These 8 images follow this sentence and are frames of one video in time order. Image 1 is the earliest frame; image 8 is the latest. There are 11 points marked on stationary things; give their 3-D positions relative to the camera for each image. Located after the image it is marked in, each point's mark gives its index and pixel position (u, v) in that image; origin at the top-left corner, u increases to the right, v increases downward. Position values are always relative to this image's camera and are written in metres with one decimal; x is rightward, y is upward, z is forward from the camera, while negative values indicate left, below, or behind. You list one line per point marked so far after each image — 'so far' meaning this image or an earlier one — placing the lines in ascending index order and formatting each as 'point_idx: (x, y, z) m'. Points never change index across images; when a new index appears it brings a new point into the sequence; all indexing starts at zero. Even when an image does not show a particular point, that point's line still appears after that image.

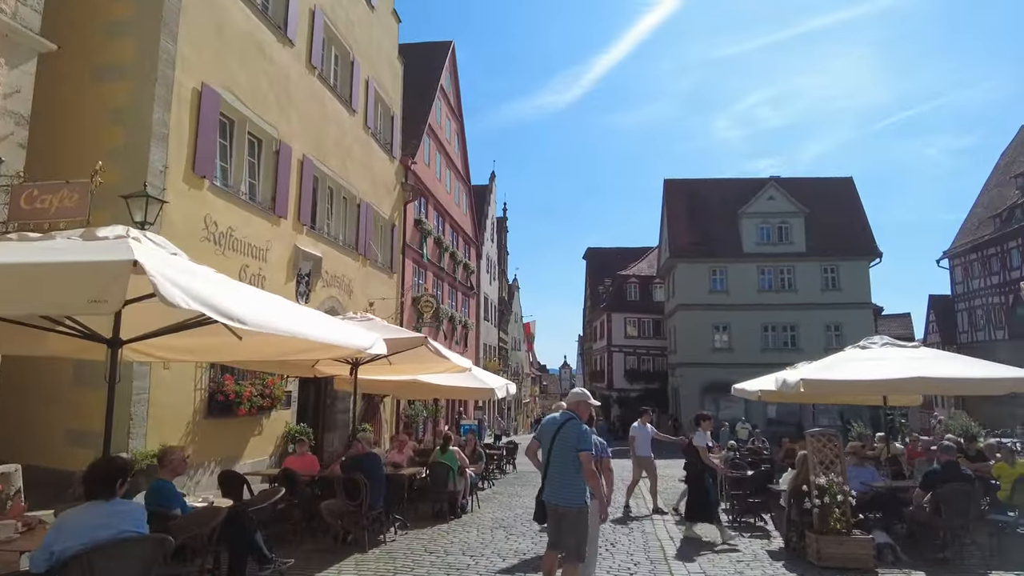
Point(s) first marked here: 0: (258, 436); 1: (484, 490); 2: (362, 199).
0: (-4.9, -2.9, +12.6) m
1: (-0.6, -4.1, +13.0) m
2: (-4.2, +2.5, +17.9) m
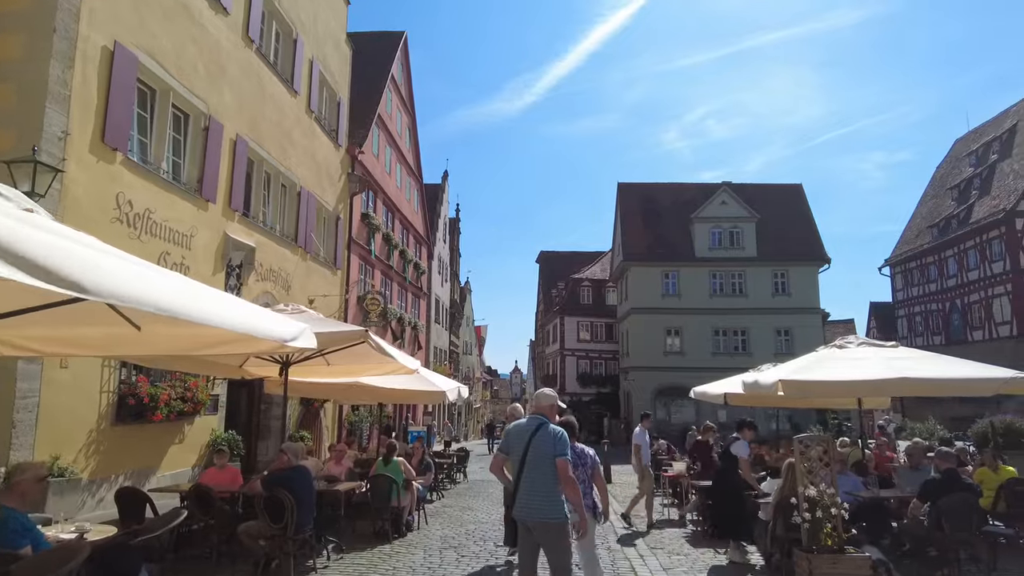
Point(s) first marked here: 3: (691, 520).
0: (-5.8, -2.7, +11.2) m
1: (-1.5, -4.0, +12.0) m
2: (-5.4, +2.6, +16.6) m
3: (+2.9, -3.8, +10.7) m
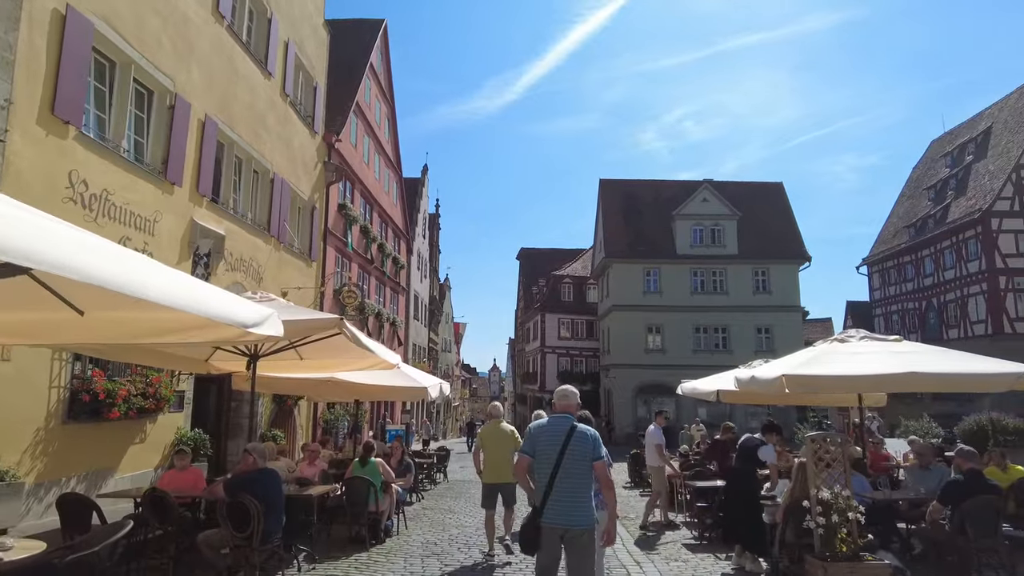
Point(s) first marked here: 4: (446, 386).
0: (-6.0, -2.5, +10.4) m
1: (-1.8, -3.8, +11.4) m
2: (-5.8, +2.8, +15.9) m
3: (+2.7, -3.7, +10.2) m
4: (-1.2, -1.7, +11.4) m
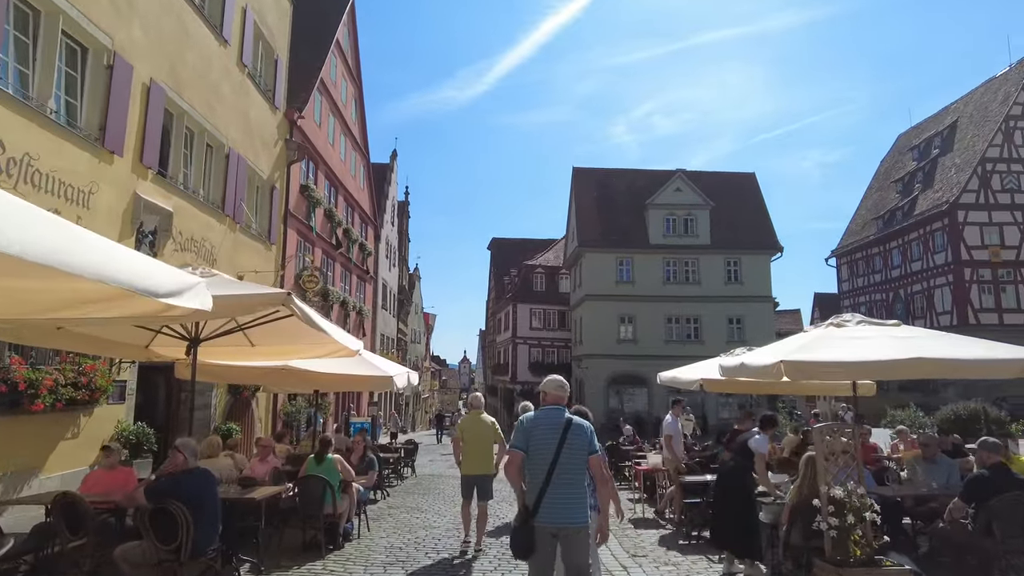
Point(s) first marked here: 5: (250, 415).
0: (-6.4, -2.2, +9.4) m
1: (-2.2, -3.5, +10.6) m
2: (-6.4, +3.2, +14.8) m
3: (+2.3, -3.4, +9.6) m
4: (-1.6, -1.4, +10.6) m
5: (-6.5, -3.1, +16.0) m
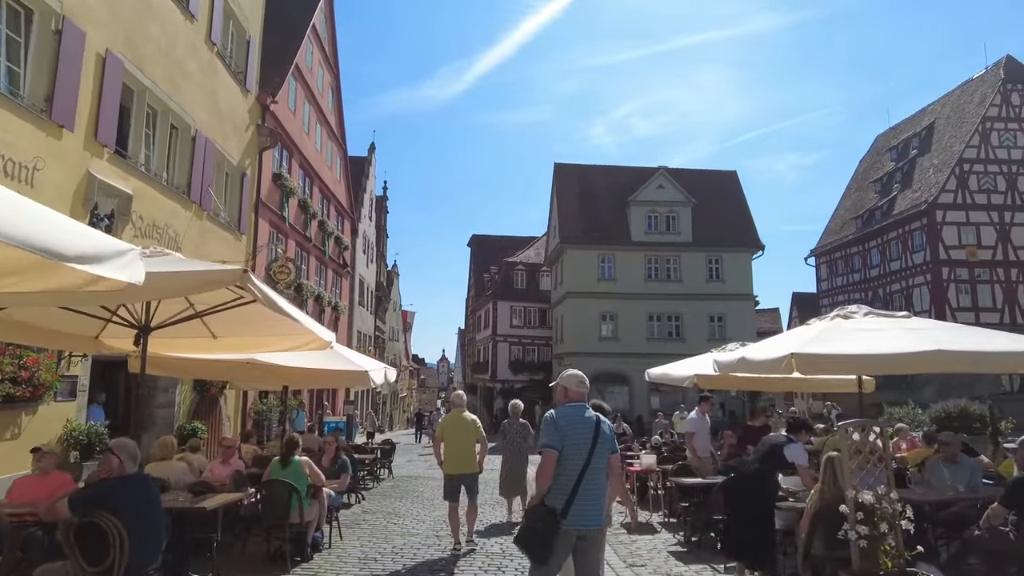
0: (-6.6, -2.0, +8.6) m
1: (-2.5, -3.4, +9.9) m
2: (-6.8, +3.4, +13.9) m
3: (+2.1, -3.3, +9.0) m
4: (-1.9, -1.3, +9.9) m
5: (-6.9, -2.9, +15.1) m
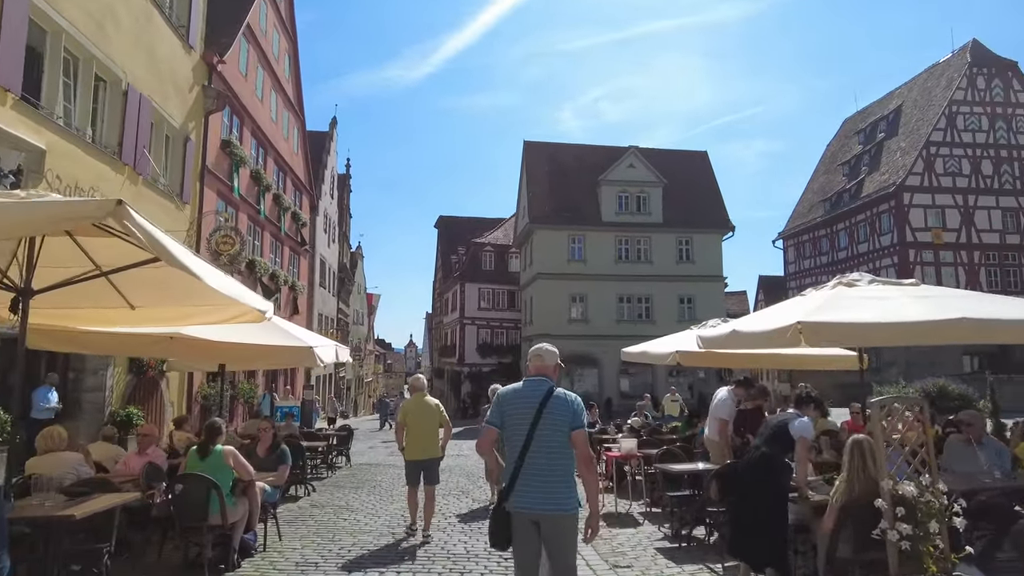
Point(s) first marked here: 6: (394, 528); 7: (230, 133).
0: (-7.0, -1.6, +7.3) m
1: (-2.9, -2.9, +8.8) m
2: (-7.4, +3.9, +12.5) m
3: (+1.6, -2.9, +8.2) m
4: (-2.3, -0.8, +8.9) m
5: (-7.6, -2.4, +13.9) m
6: (-1.4, -2.9, +7.7) m
7: (-8.0, +4.4, +18.4) m
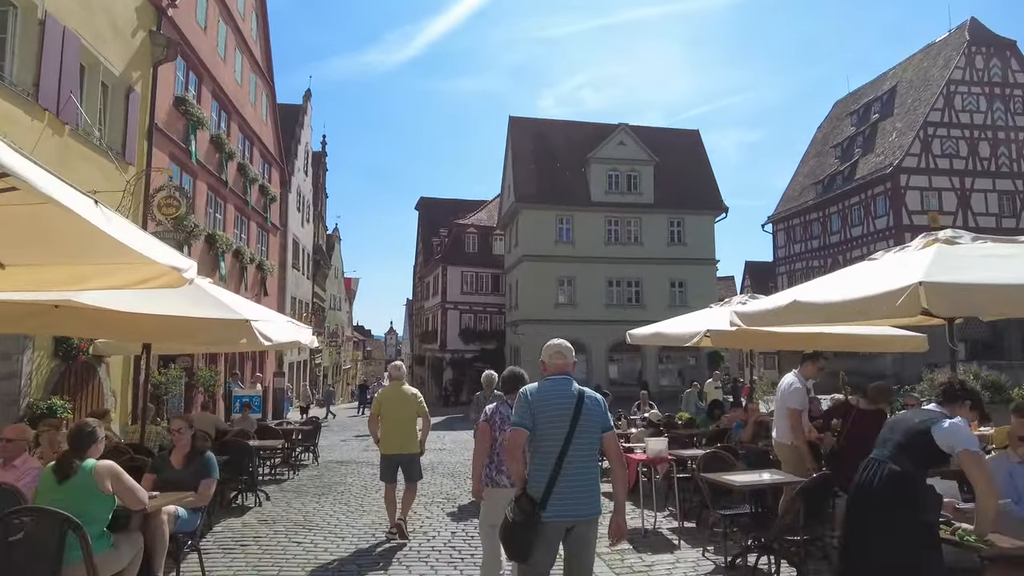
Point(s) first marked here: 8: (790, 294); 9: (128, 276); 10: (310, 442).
0: (-7.0, -1.2, +5.4) m
1: (-3.0, -2.5, +7.1) m
2: (-7.5, +4.4, +10.5) m
3: (+1.6, -2.5, +6.6) m
4: (-2.3, -0.4, +7.1) m
5: (-7.8, -1.8, +12.0) m
6: (-1.4, -2.5, +6.1) m
7: (-8.3, +5.0, +16.4) m
8: (+2.8, 0.0, +6.1) m
9: (-2.7, +0.2, +4.4) m
10: (-3.5, -2.7, +11.4) m
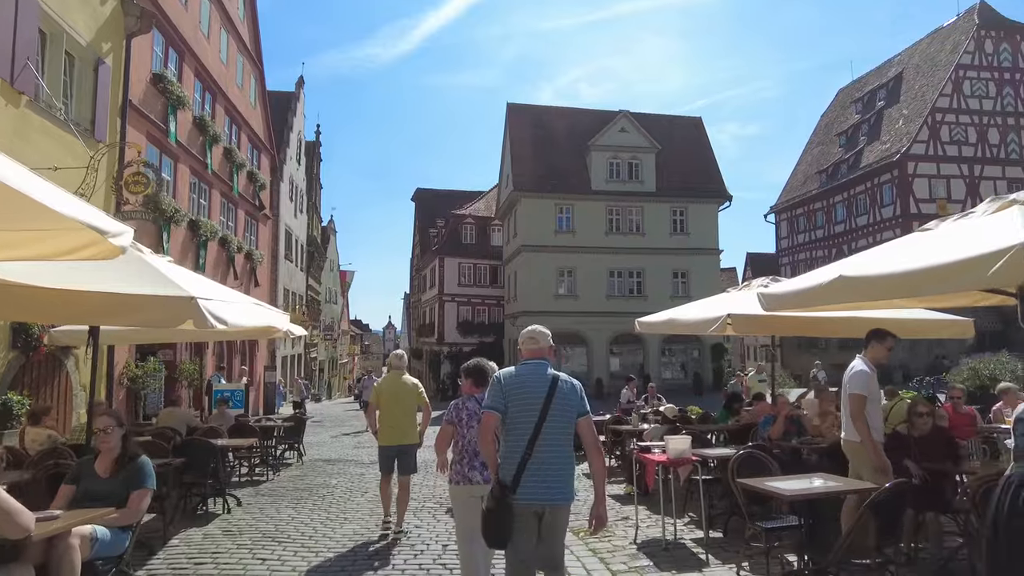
0: (-7.0, -1.0, +4.5) m
1: (-3.0, -2.3, +6.2) m
2: (-7.5, +4.7, +9.6) m
3: (+1.6, -2.2, +5.8) m
4: (-2.3, -0.2, +6.2) m
5: (-7.8, -1.6, +11.1) m
6: (-1.4, -2.3, +5.2) m
7: (-8.3, +5.3, +15.4) m
8: (+2.8, +0.2, +5.3) m
9: (-2.7, +0.3, +3.5) m
10: (-3.5, -2.5, +10.5) m
